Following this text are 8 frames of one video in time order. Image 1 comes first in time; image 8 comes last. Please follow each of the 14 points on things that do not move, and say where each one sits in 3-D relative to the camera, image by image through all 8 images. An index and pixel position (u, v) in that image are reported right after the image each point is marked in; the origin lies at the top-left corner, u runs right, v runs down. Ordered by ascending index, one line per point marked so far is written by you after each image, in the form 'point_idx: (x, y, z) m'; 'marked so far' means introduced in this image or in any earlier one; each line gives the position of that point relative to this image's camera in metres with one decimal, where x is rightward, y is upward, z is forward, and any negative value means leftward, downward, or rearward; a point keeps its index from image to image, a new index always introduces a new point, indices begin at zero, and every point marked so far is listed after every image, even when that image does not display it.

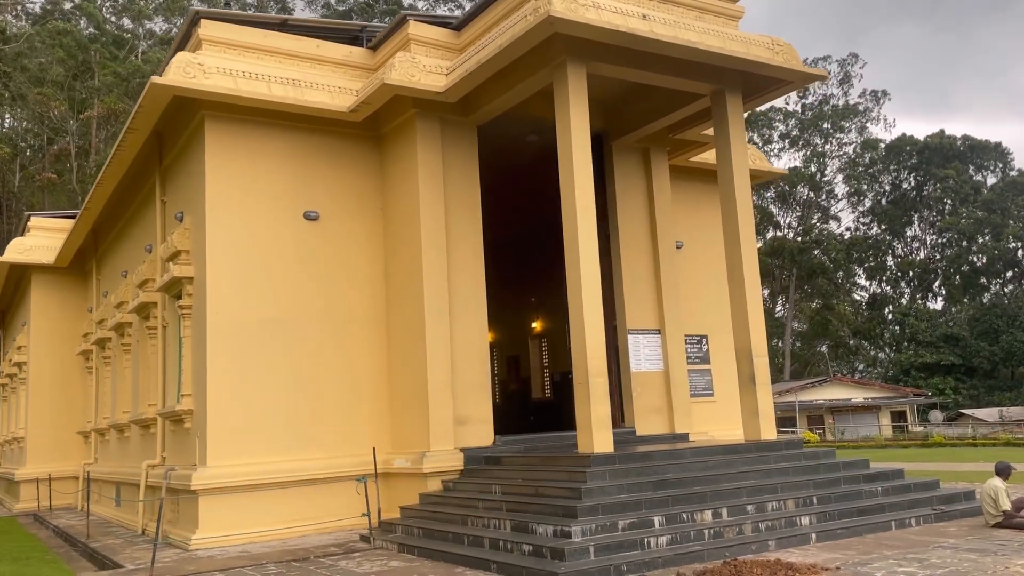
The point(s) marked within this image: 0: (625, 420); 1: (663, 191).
0: (+1.6, -1.8, +11.5) m
1: (+2.2, +1.4, +12.3) m
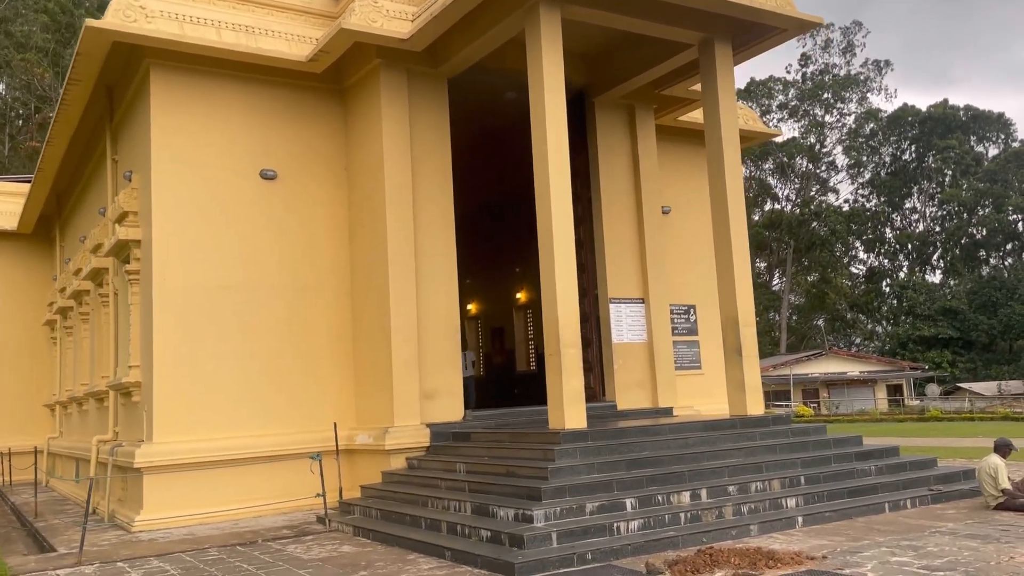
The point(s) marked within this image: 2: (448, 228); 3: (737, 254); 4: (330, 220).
0: (+1.2, -1.4, +10.9) m
1: (+1.9, +1.9, +11.6) m
2: (-0.8, +0.7, +9.8) m
3: (+2.5, +0.4, +9.4) m
4: (-2.1, +0.8, +9.9) m
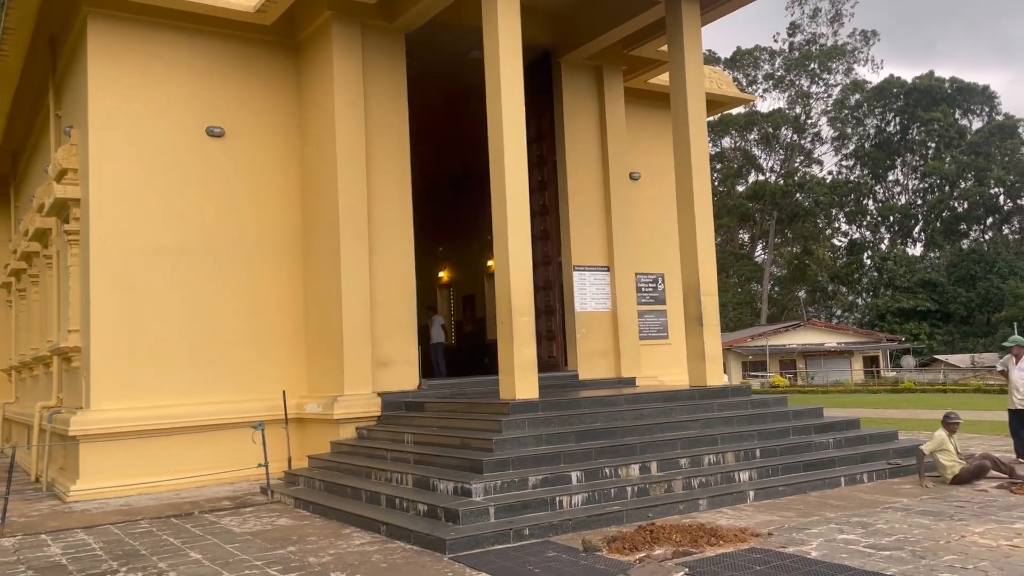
0: (+0.7, -1.0, +10.7) m
1: (+1.4, +2.3, +11.3) m
2: (-1.2, +1.1, +9.5) m
3: (+2.0, +0.7, +9.1) m
4: (-2.6, +1.2, +9.5) m
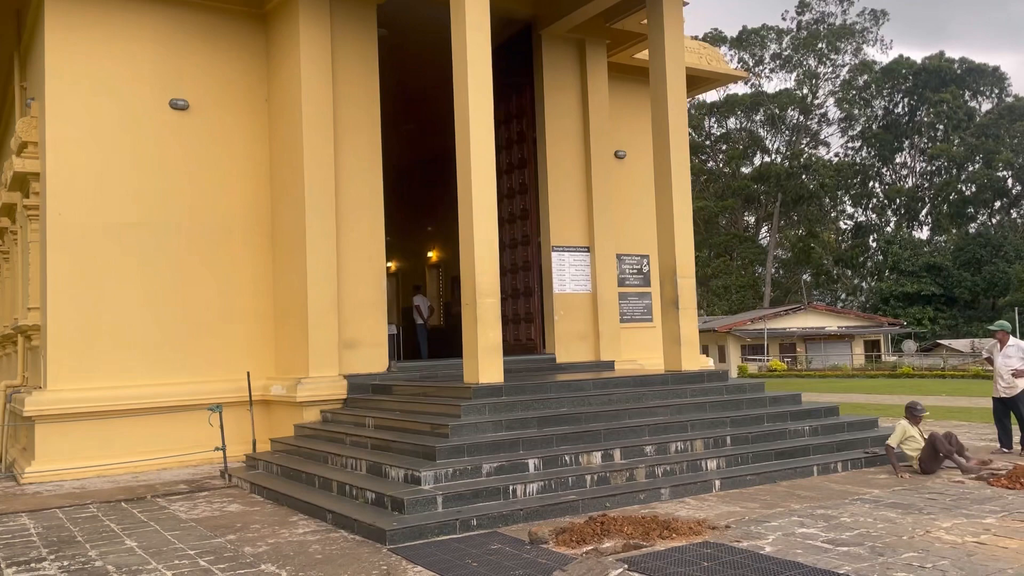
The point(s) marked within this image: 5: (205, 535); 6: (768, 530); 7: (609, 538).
0: (+0.4, -0.7, +10.4) m
1: (+1.1, +2.6, +10.9) m
2: (-1.5, +1.3, +9.2) m
3: (+1.7, +0.9, +8.8) m
4: (-2.9, +1.5, +9.3) m
5: (-2.0, -1.6, +5.5) m
6: (+1.6, -1.5, +5.2) m
7: (+0.6, -1.5, +5.0) m
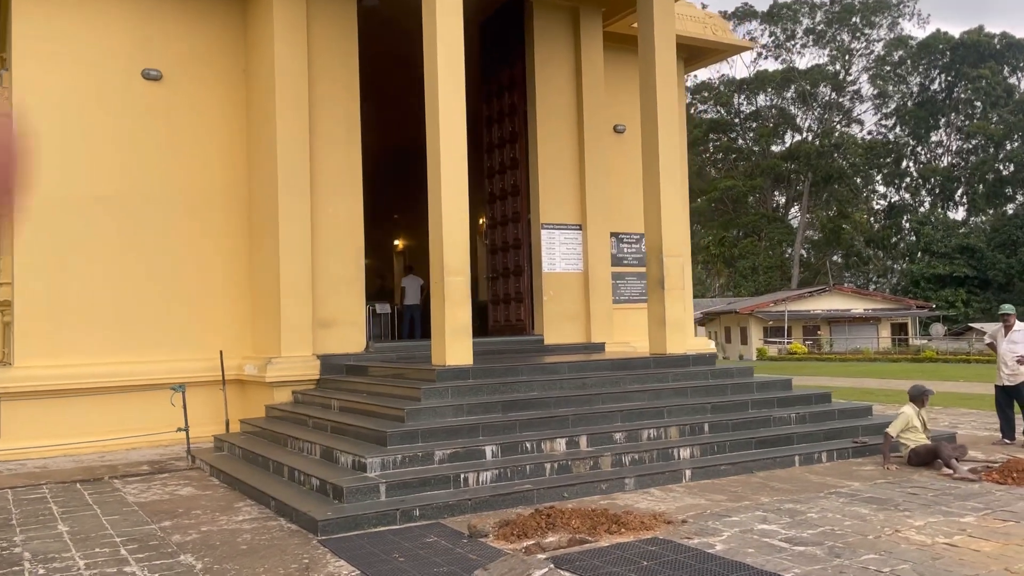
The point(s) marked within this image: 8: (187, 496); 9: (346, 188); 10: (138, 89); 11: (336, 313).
0: (+0.3, -0.5, +10.1) m
1: (+1.0, +2.8, +10.5) m
2: (-1.7, +1.6, +8.9) m
3: (+1.5, +1.1, +8.4) m
4: (-3.1, +1.7, +9.0) m
5: (-2.3, -1.5, +5.3) m
6: (+1.2, -1.4, +4.8) m
7: (+0.2, -1.4, +4.7) m
8: (-2.4, -1.5, +6.2) m
9: (-1.7, +1.0, +8.8) m
10: (-3.8, +2.0, +8.6) m
11: (-1.8, -0.3, +8.7) m
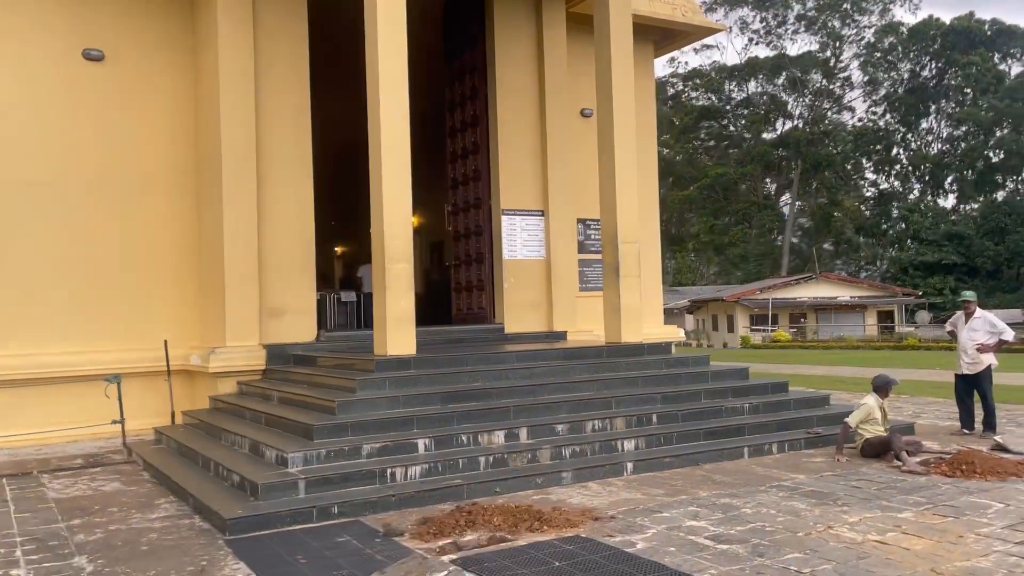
0: (-0.2, -0.3, +9.9) m
1: (+0.5, +3.0, +10.3) m
2: (-2.2, +1.7, +8.7) m
3: (+1.1, +1.2, +8.2) m
4: (-3.5, +1.8, +8.7) m
5: (-2.8, -1.4, +5.1) m
6: (+0.8, -1.3, +4.6) m
7: (-0.2, -1.3, +4.5) m
8: (-2.8, -1.4, +6.0) m
9: (-2.2, +1.2, +8.6) m
10: (-4.3, +2.1, +8.3) m
11: (-2.3, -0.1, +8.4) m
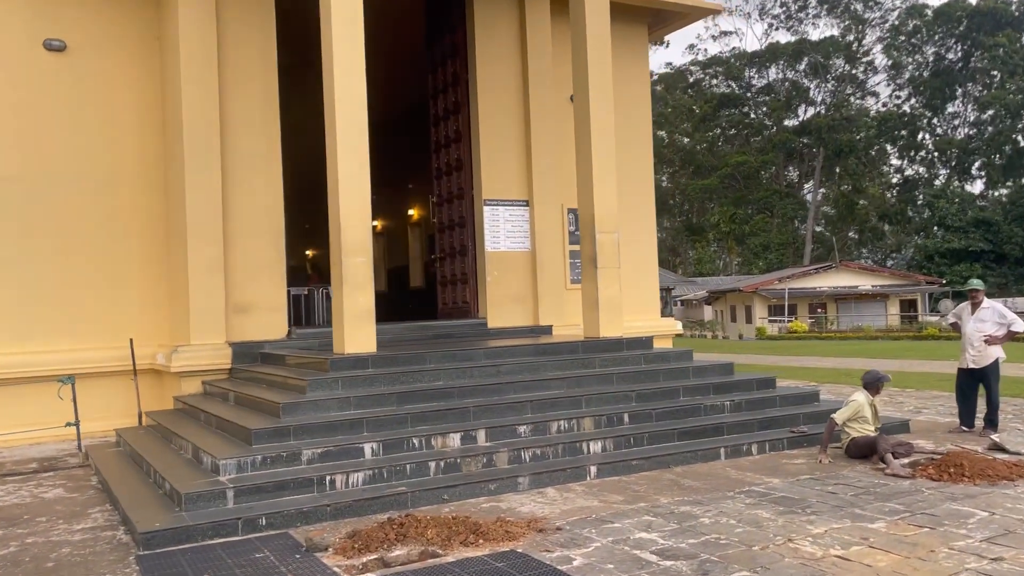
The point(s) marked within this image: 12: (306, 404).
0: (-0.4, -0.2, +9.6) m
1: (+0.3, +3.1, +9.9) m
2: (-2.4, +1.7, +8.4) m
3: (+0.8, +1.3, +7.8) m
4: (-3.8, +1.9, +8.5) m
5: (-3.1, -1.4, +4.9) m
6: (+0.5, -1.3, +4.3) m
7: (-0.5, -1.3, +4.1) m
8: (-3.1, -1.4, +5.7) m
9: (-2.4, +1.2, +8.3) m
10: (-4.5, +2.1, +8.0) m
11: (-2.5, -0.1, +8.2) m
12: (-1.4, -0.8, +5.6) m
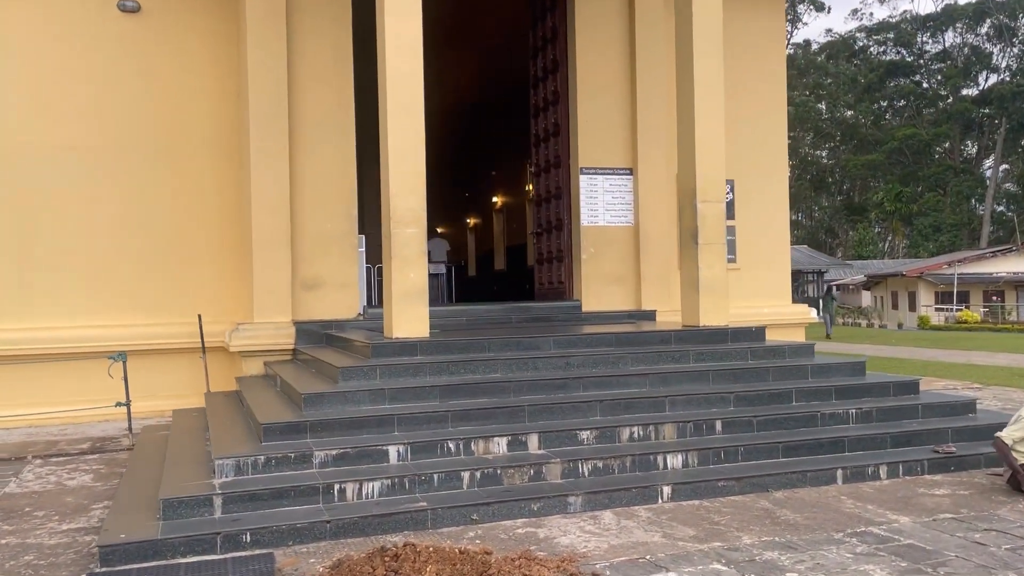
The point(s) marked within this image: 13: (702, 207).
0: (+0.6, 0.0, +8.6) m
1: (+1.4, +3.3, +8.7) m
2: (-1.5, +1.9, +7.7) m
3: (+1.5, +1.5, +6.6) m
4: (-2.9, +2.1, +8.1) m
5: (-2.9, -1.2, +4.5) m
6: (+0.5, -1.2, +3.3) m
7: (-0.5, -1.2, +3.3) m
8: (-2.7, -1.3, +5.3) m
9: (-1.6, +1.4, +7.7) m
10: (-3.7, +2.4, +7.8) m
11: (-1.7, +0.1, +7.6) m
12: (-1.0, -0.6, +4.9) m
13: (+1.5, +0.6, +6.5) m
